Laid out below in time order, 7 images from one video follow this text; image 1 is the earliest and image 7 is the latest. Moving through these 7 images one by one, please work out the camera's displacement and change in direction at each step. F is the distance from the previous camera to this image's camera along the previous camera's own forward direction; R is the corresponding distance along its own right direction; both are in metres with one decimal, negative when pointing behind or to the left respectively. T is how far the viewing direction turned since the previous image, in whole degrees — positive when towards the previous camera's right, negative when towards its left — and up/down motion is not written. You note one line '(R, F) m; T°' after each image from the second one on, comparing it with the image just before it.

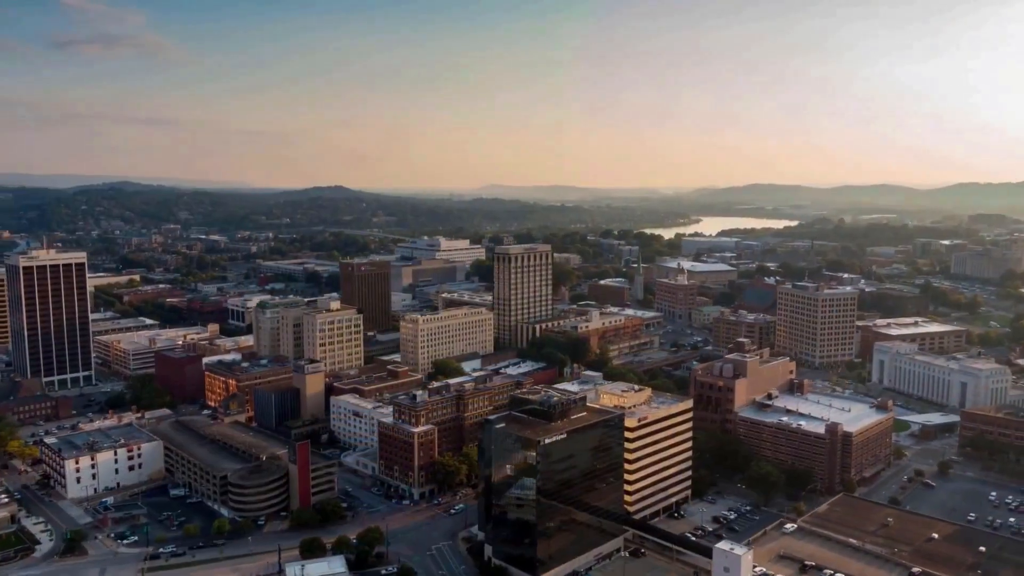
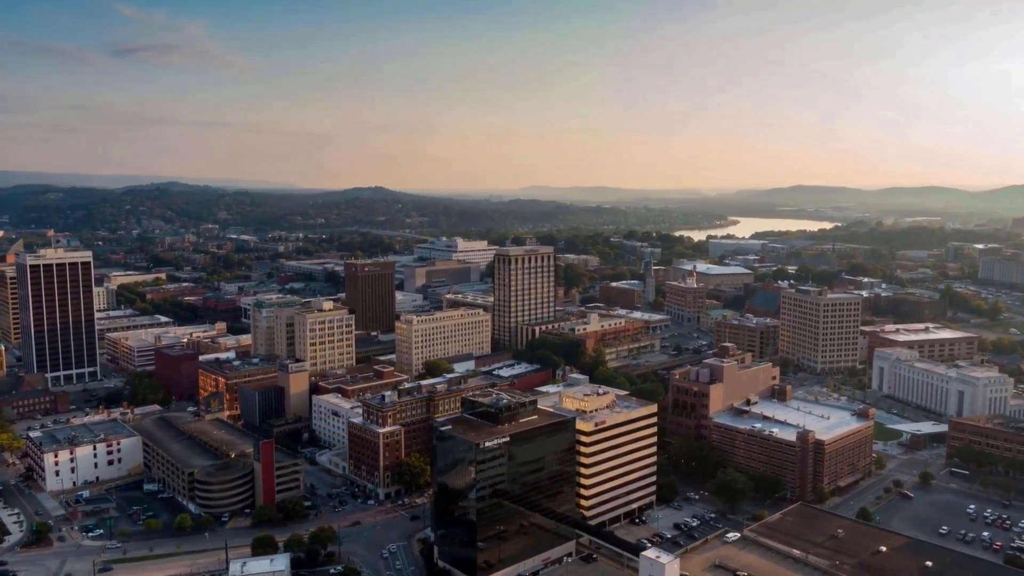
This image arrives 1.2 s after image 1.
(+3.3, +0.2) m; -3°
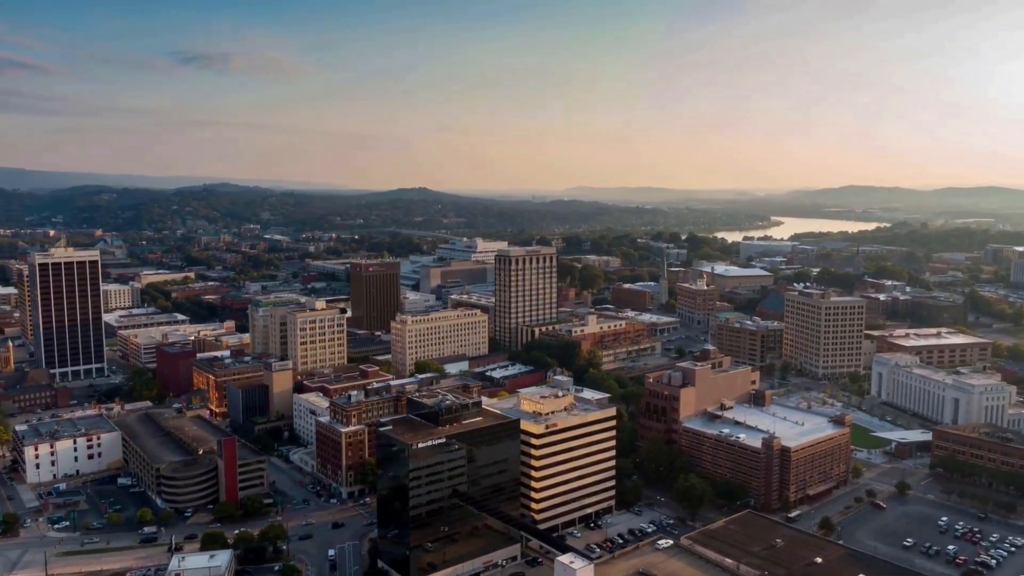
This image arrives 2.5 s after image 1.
(+3.8, +0.2) m; -3°
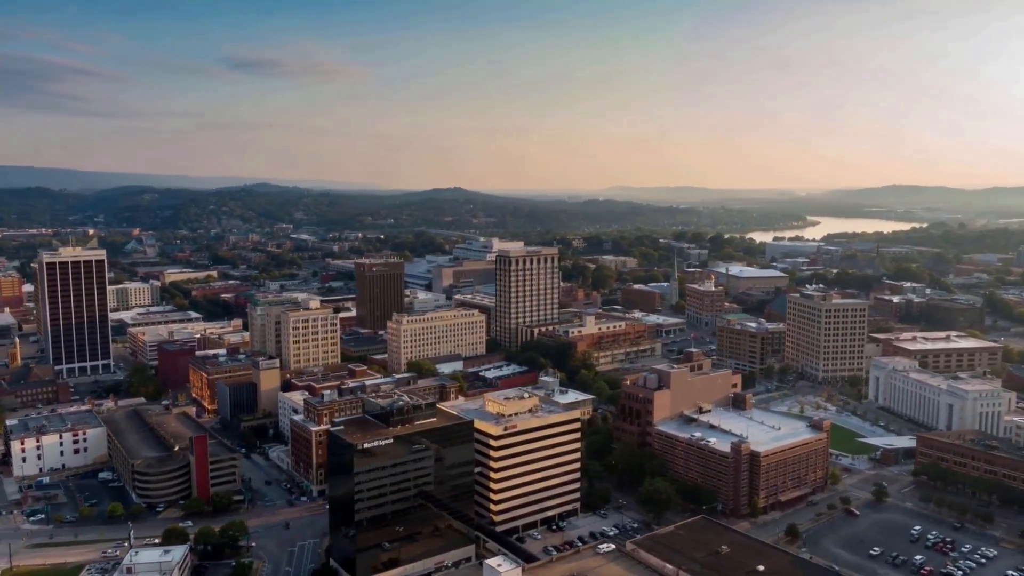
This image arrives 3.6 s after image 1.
(+3.1, +0.2) m; -3°
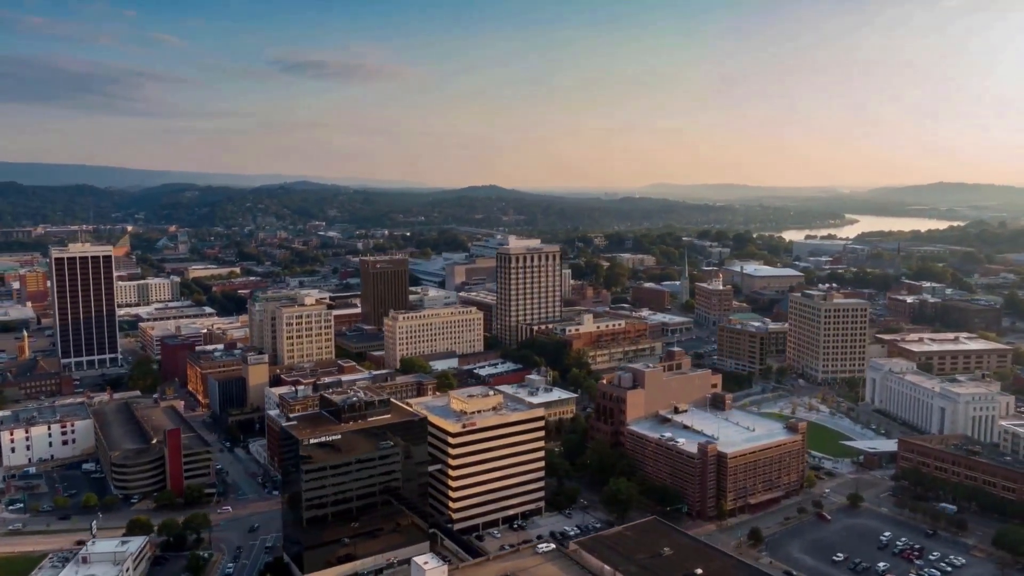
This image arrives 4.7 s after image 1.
(+3.1, +0.2) m; -3°
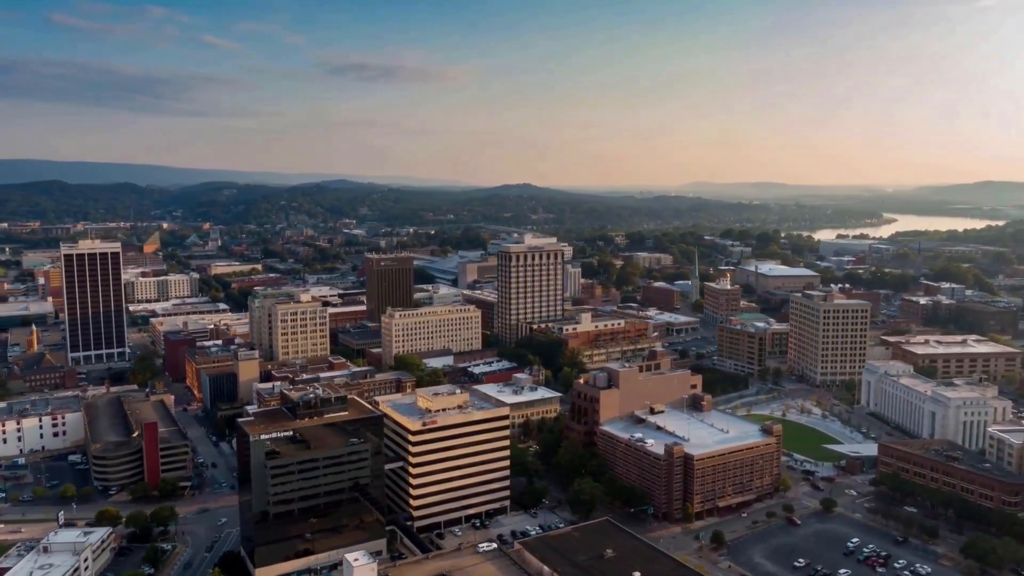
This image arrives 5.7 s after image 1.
(+3.0, +0.2) m; -3°
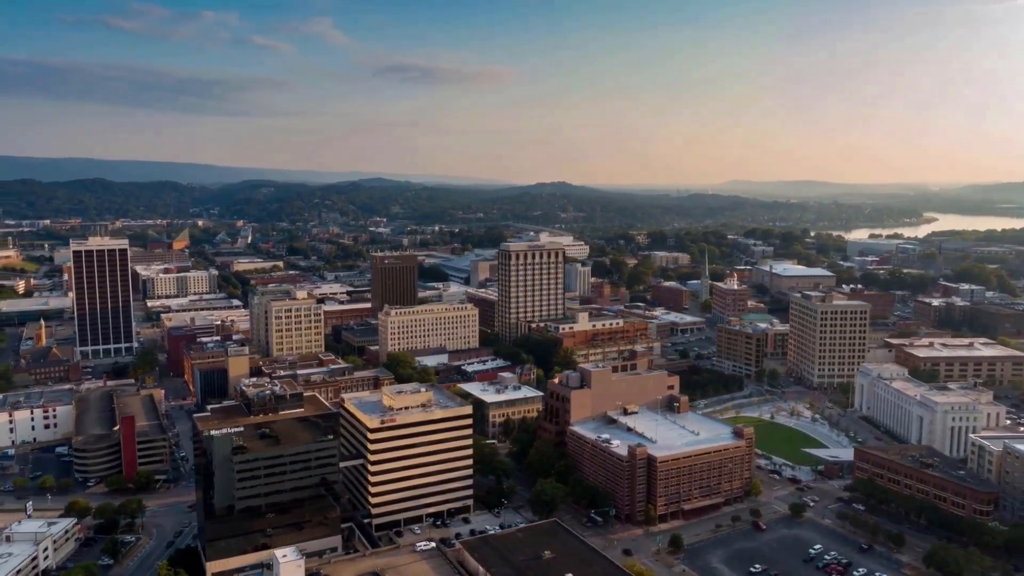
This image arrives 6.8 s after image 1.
(+3.1, +0.2) m; -3°
